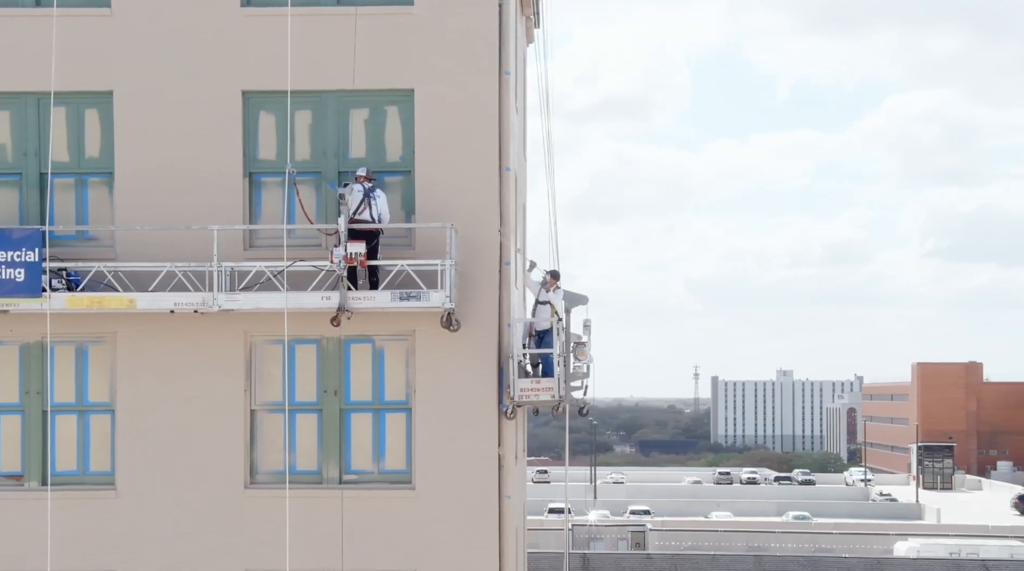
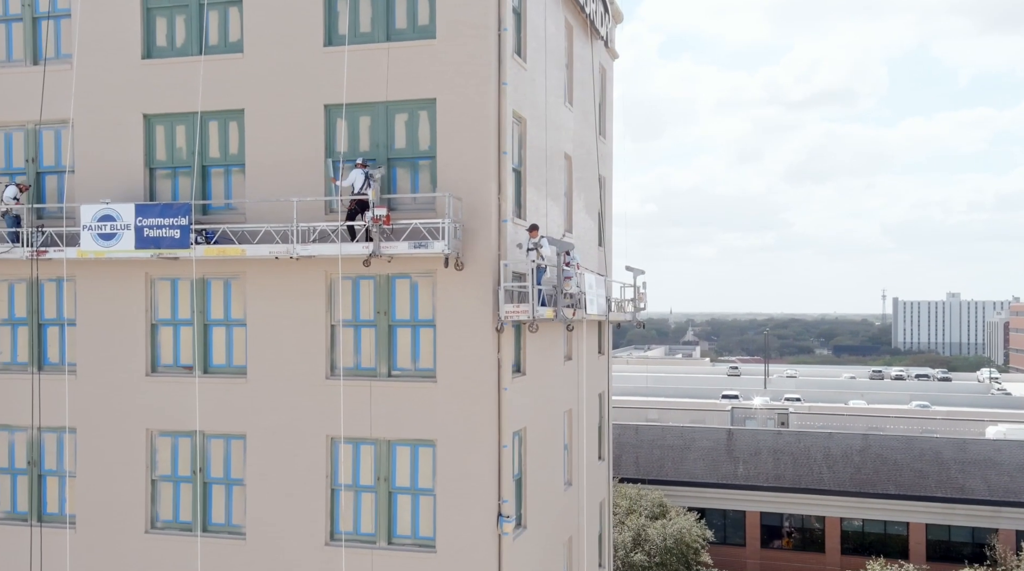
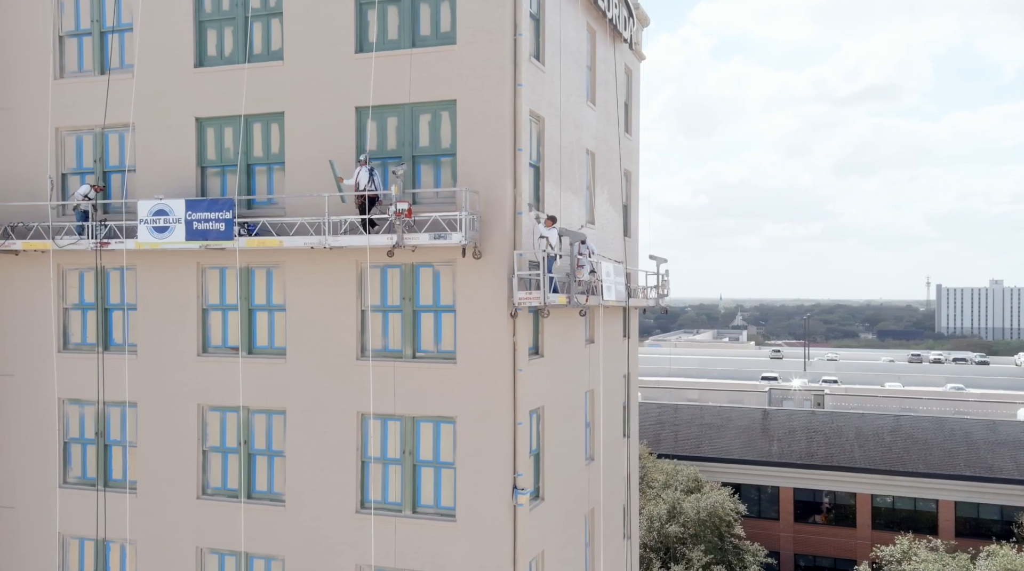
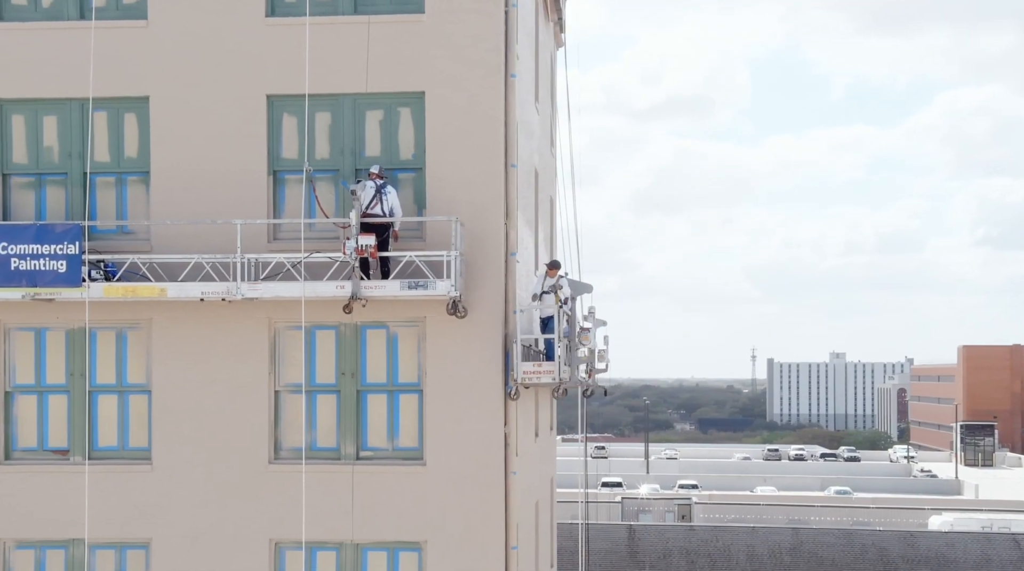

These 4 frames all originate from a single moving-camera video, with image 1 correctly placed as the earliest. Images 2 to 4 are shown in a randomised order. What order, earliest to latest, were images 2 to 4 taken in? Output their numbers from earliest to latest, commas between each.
4, 2, 3
